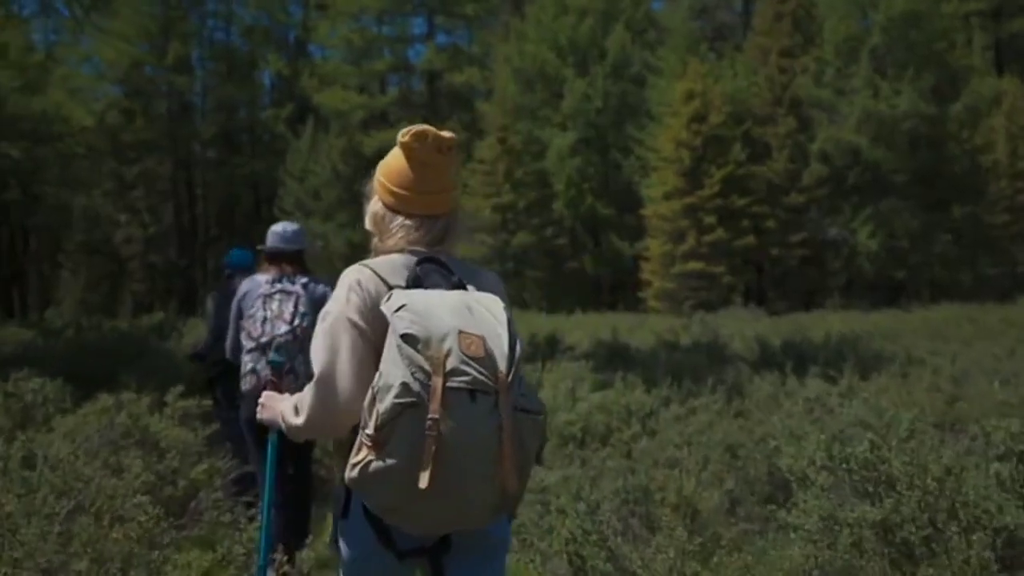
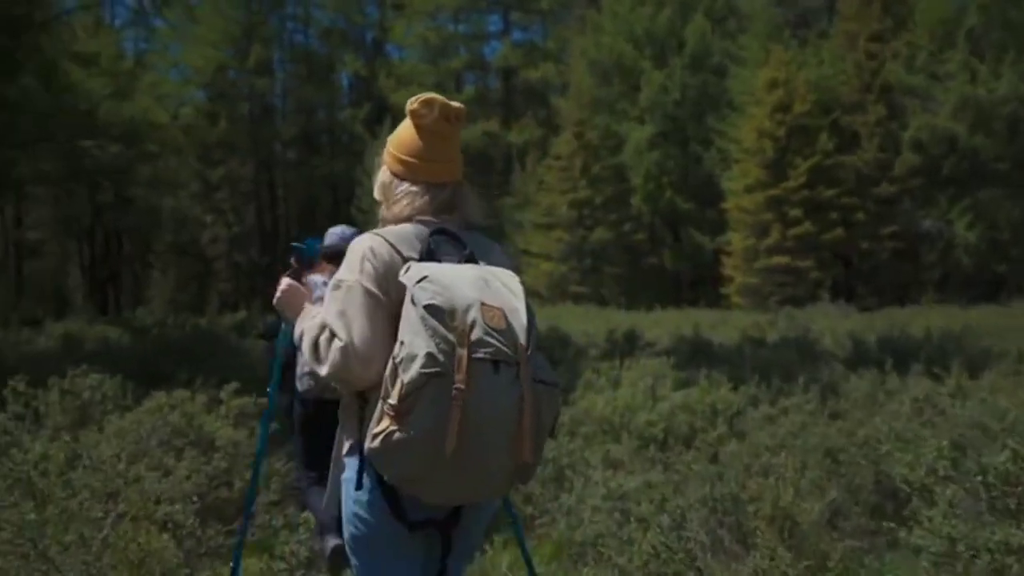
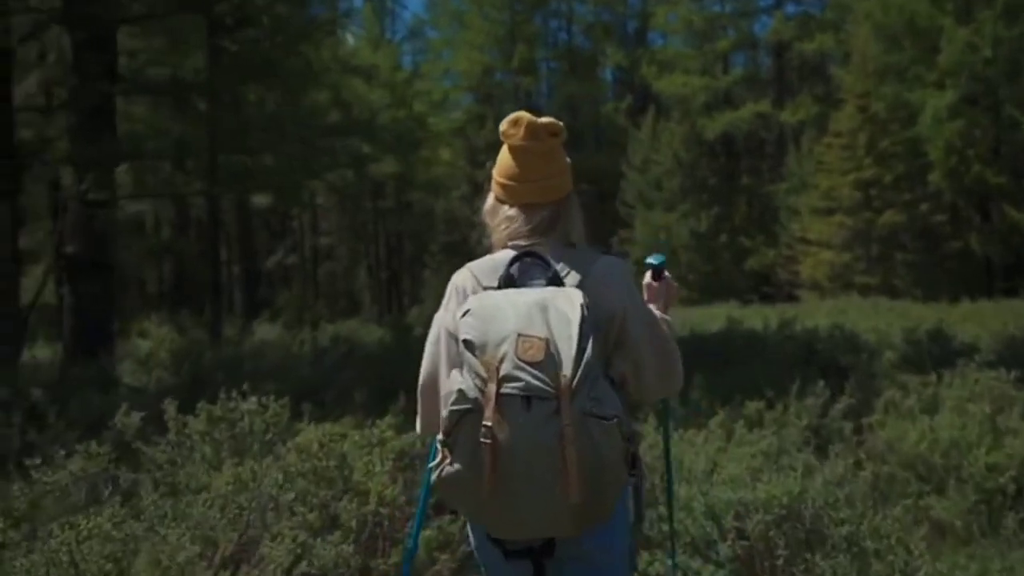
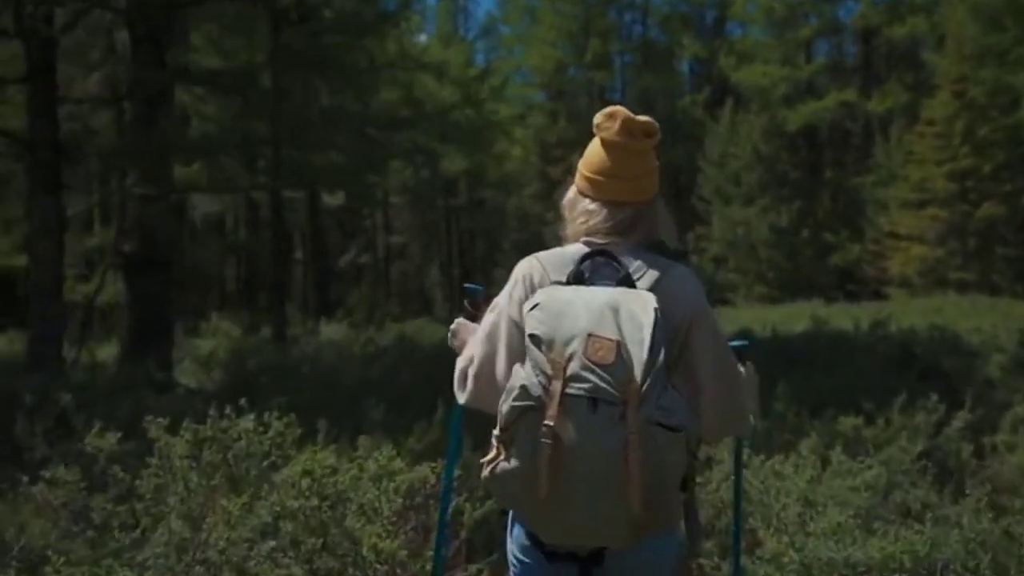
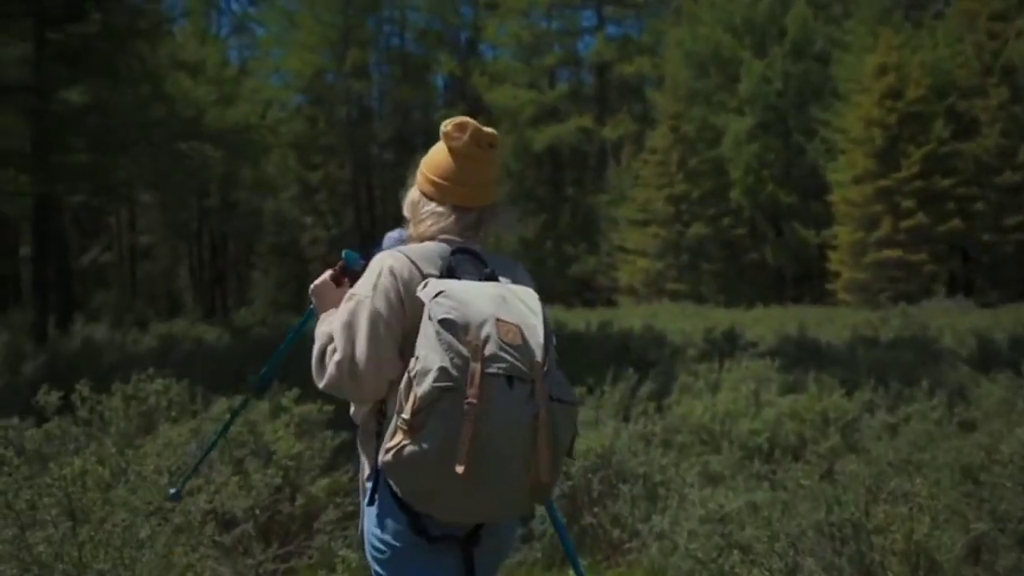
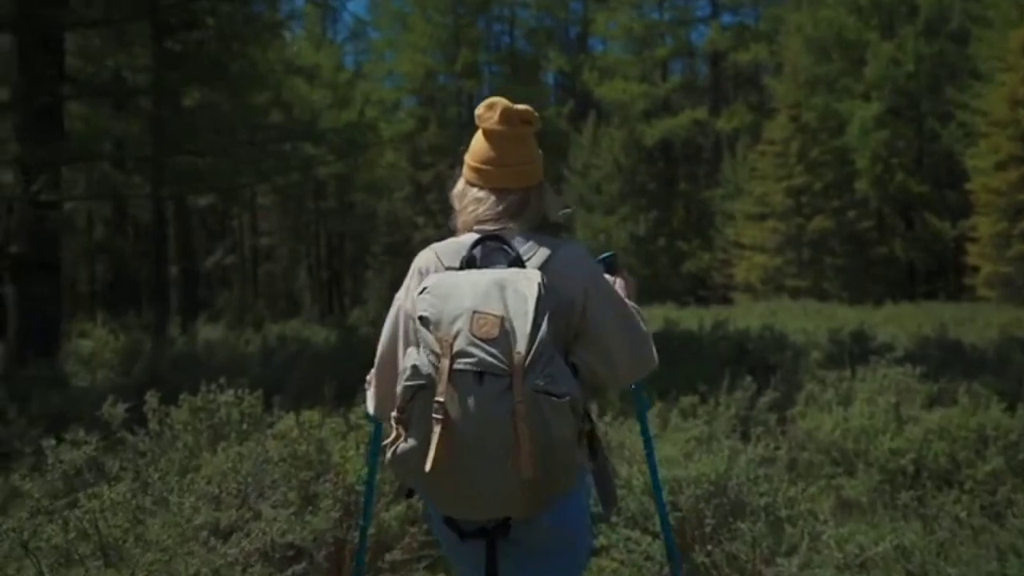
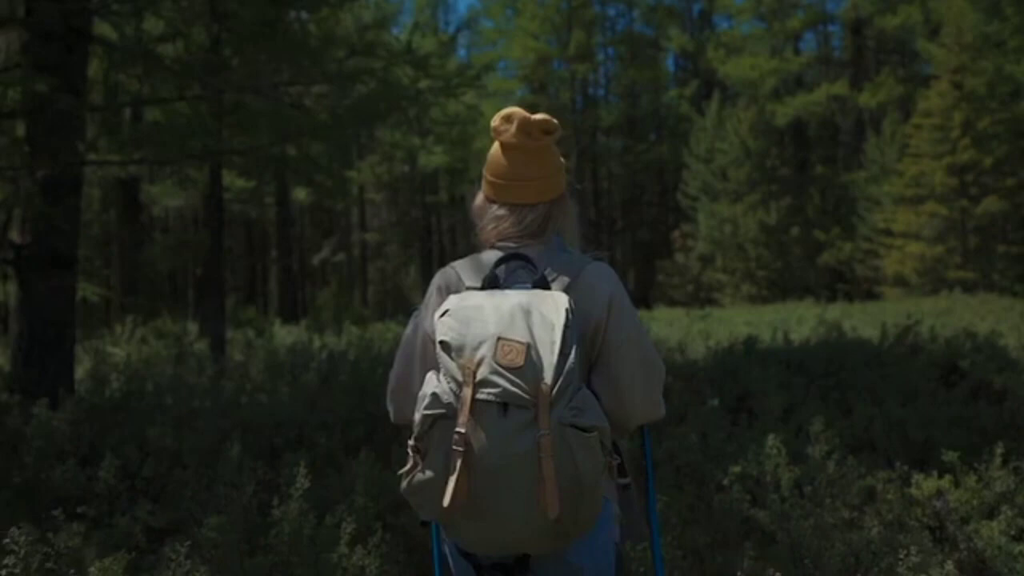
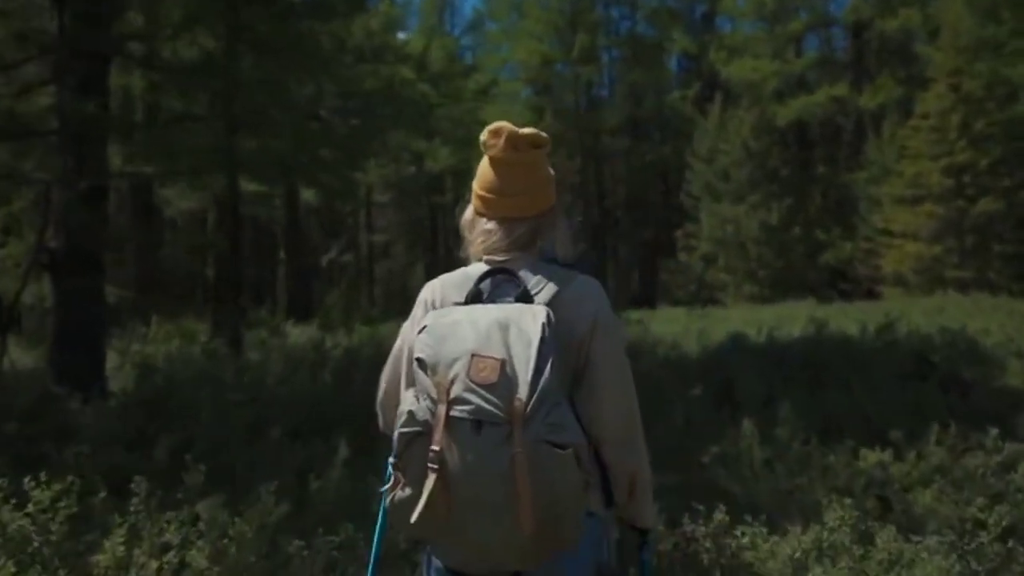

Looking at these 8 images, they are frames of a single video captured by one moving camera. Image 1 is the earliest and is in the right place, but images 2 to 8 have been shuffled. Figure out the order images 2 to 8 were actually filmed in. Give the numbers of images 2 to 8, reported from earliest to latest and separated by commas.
2, 5, 6, 3, 4, 8, 7
